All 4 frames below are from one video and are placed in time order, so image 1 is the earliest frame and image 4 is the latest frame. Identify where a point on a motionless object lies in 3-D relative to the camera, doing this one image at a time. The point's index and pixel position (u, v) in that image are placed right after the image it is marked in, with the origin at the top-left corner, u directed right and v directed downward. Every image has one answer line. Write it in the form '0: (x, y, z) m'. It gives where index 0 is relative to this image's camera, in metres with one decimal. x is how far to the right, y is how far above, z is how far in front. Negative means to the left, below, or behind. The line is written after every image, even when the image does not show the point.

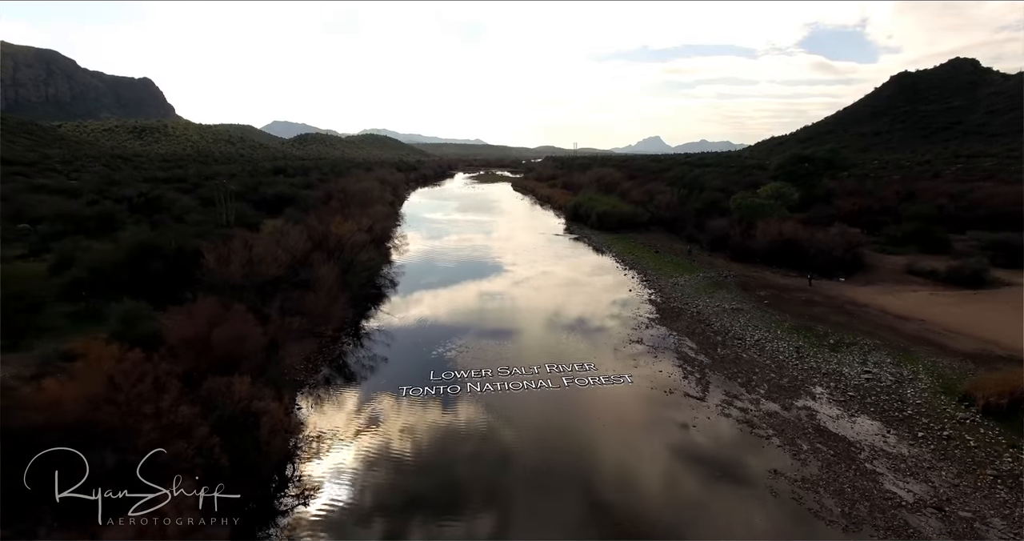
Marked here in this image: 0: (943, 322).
0: (+10.2, -1.0, +11.3) m
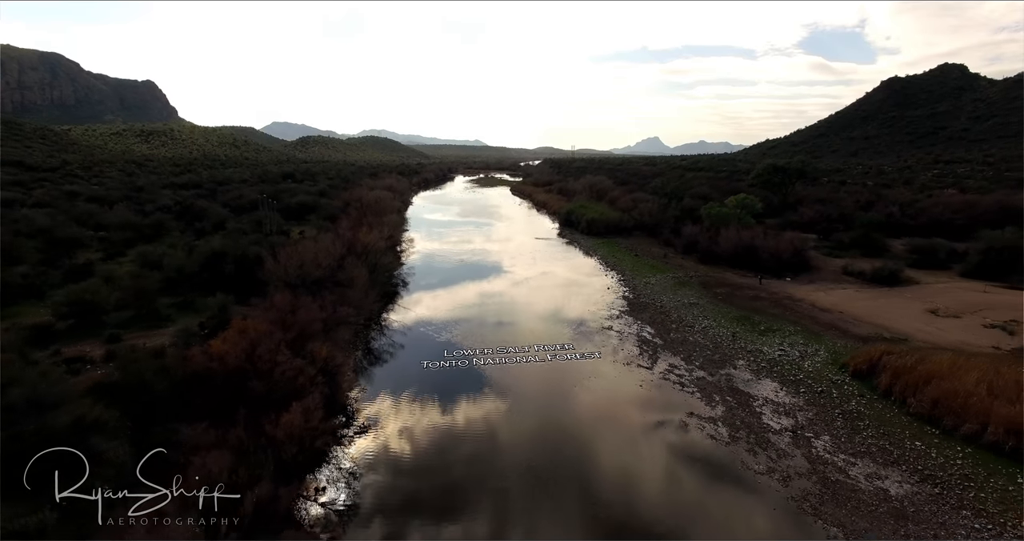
0: (+10.1, -1.1, +13.0) m
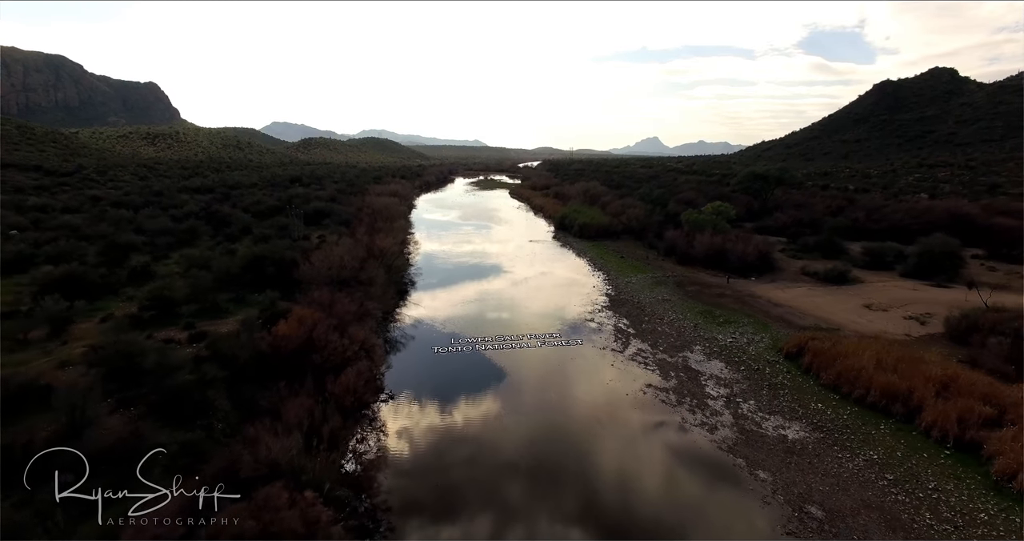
0: (+10.1, -1.1, +14.4) m
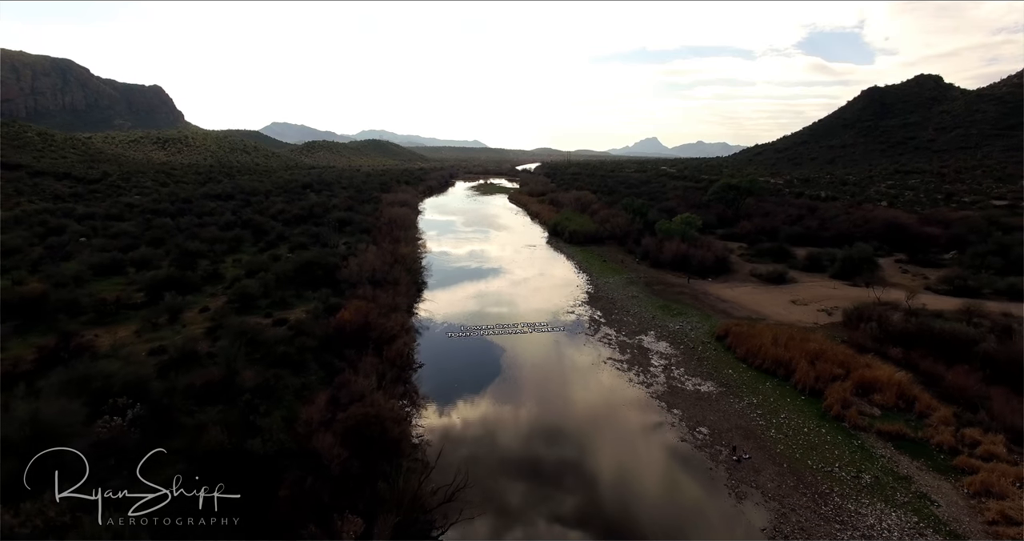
0: (+10.0, -1.1, +16.8) m
